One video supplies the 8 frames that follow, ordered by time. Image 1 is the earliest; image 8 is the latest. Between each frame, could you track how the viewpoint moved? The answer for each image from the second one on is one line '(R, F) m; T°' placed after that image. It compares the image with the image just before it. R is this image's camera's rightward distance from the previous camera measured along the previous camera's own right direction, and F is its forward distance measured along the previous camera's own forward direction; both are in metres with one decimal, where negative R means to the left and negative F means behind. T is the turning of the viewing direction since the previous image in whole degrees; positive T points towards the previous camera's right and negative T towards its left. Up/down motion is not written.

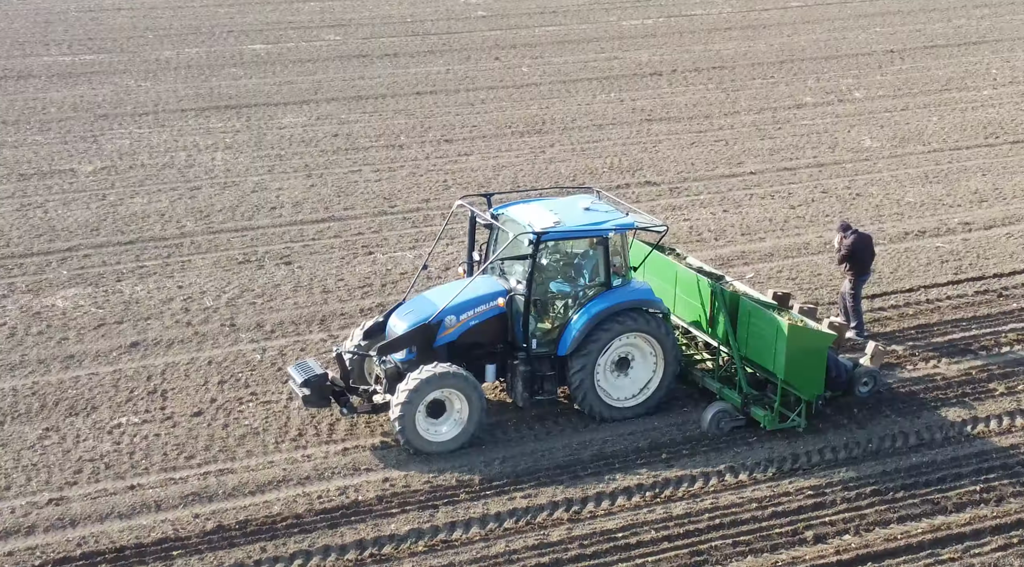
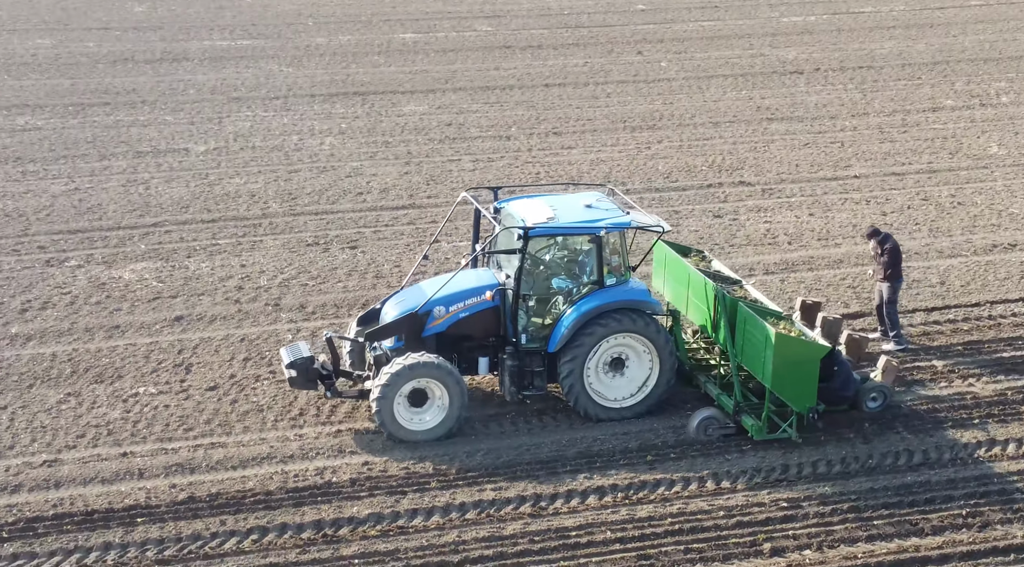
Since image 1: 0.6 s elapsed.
(+1.9, +0.1) m; -8°
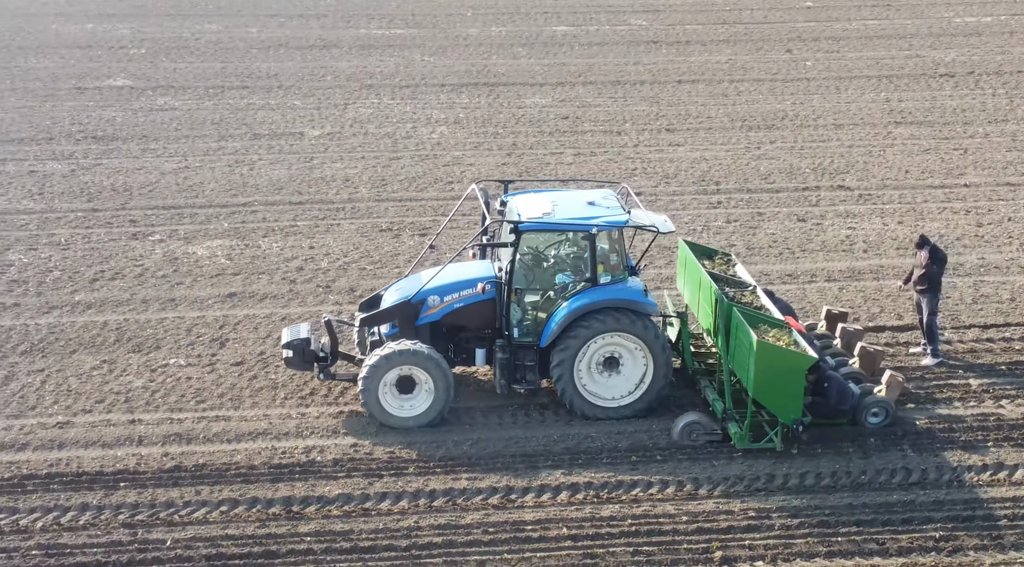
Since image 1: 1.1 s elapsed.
(+1.9, +0.1) m; -8°
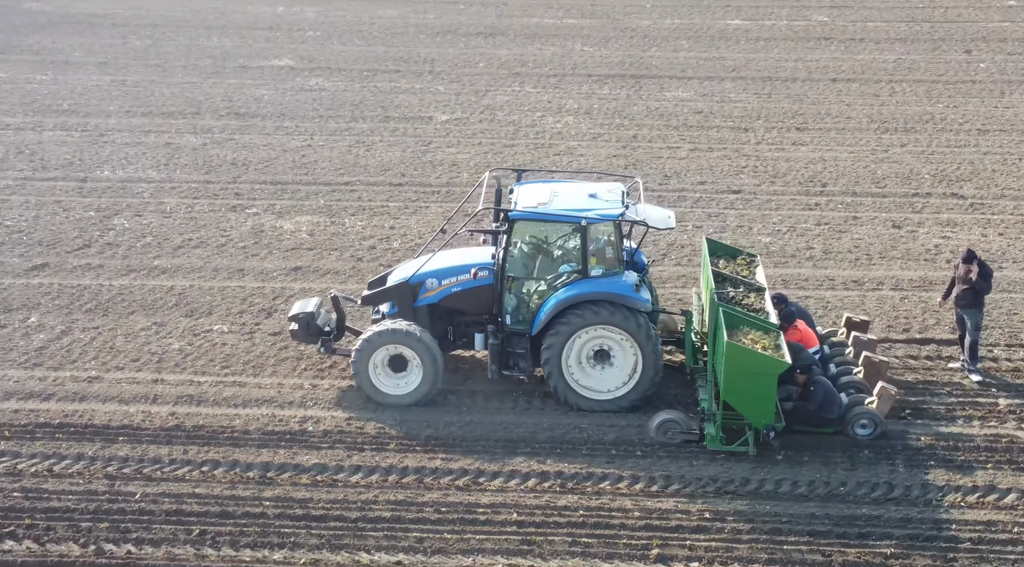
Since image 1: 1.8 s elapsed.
(+2.1, 0.0) m; -9°
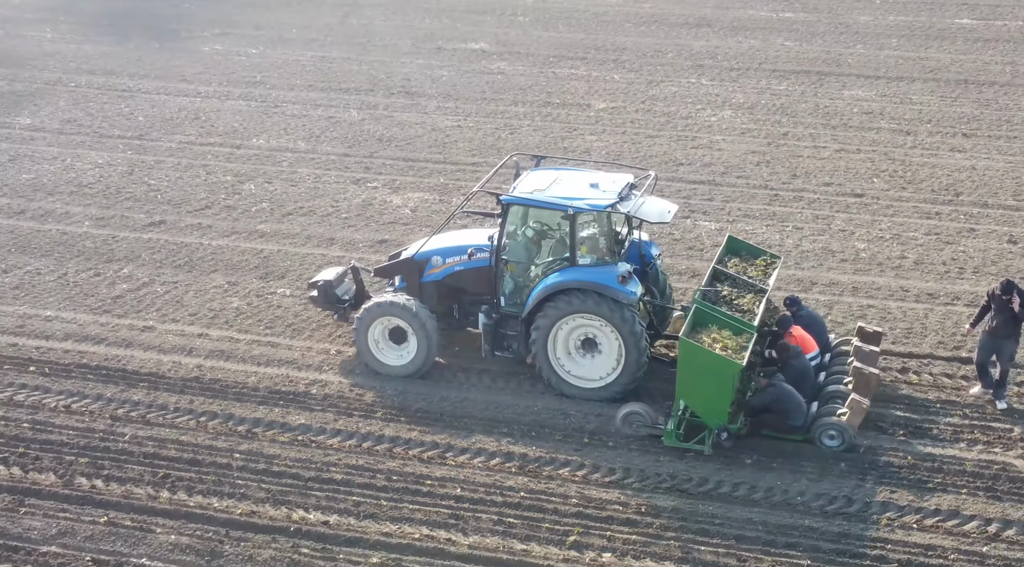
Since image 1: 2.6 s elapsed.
(+2.7, +0.1) m; -11°
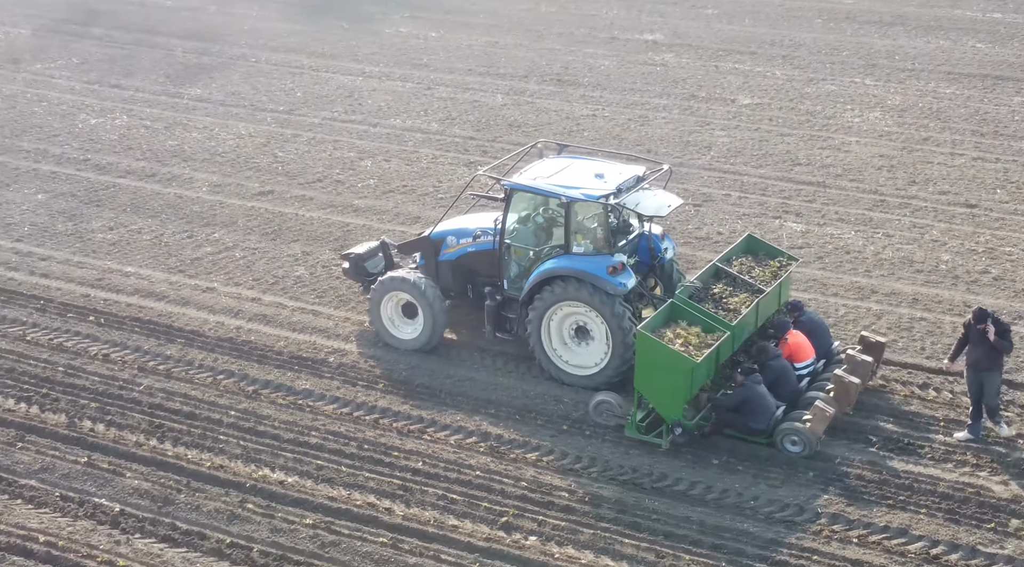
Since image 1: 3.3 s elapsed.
(+2.4, 0.0) m; -10°
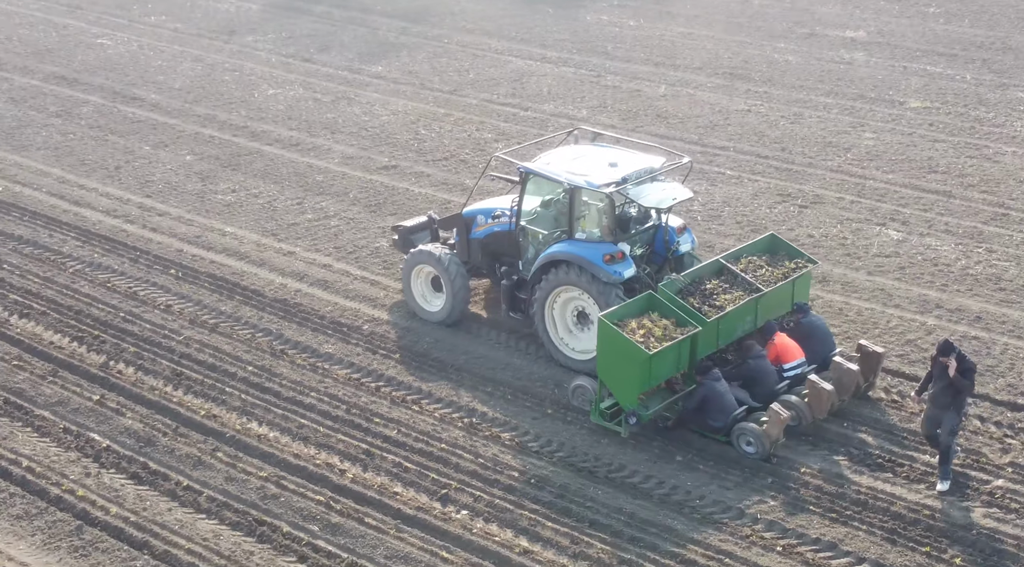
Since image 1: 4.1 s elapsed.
(+2.5, +0.1) m; -11°
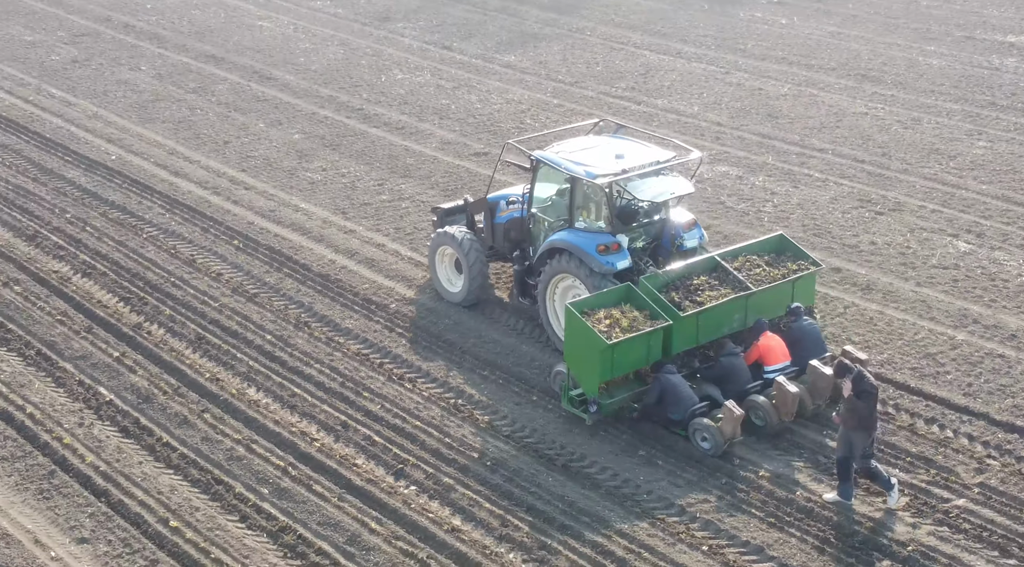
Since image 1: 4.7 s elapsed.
(+2.0, 0.0) m; -9°
